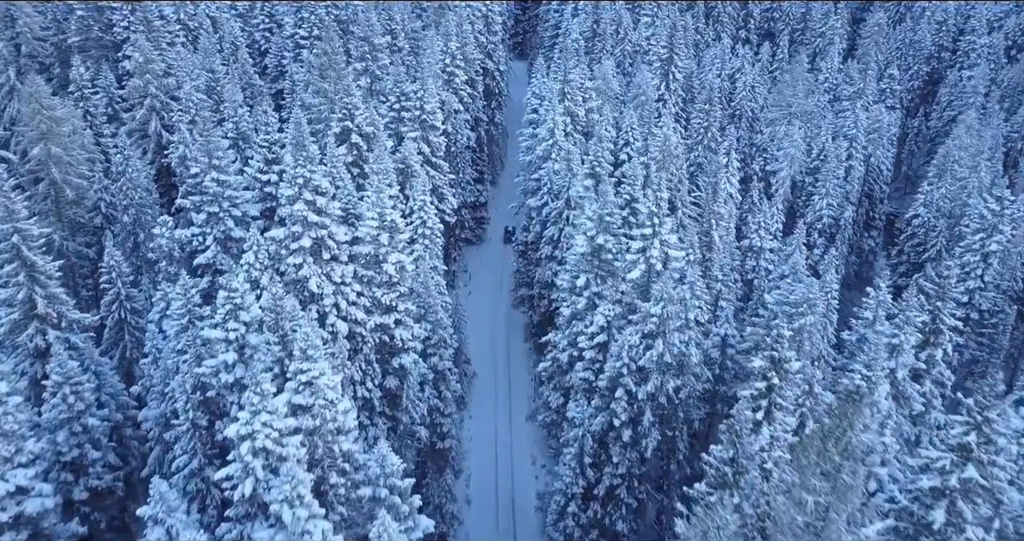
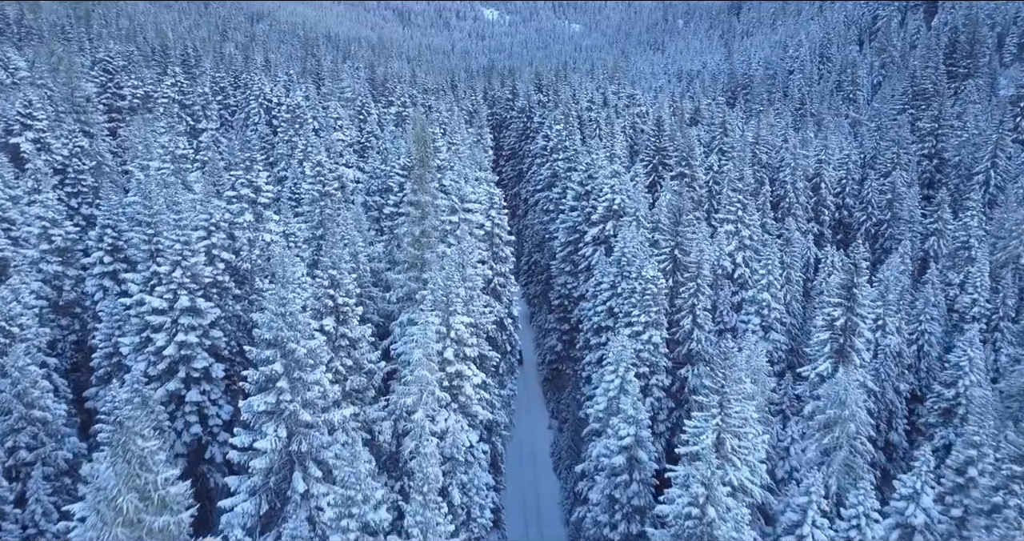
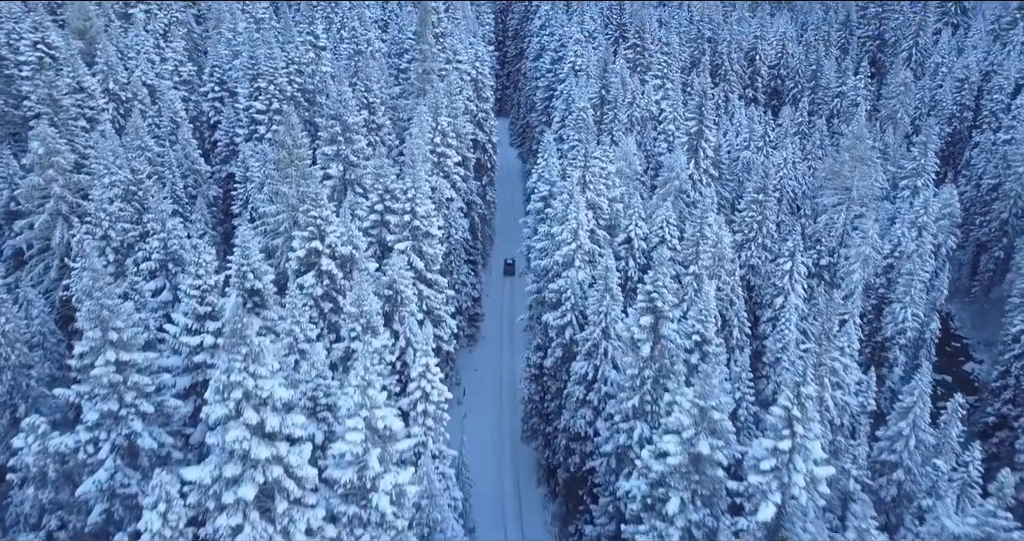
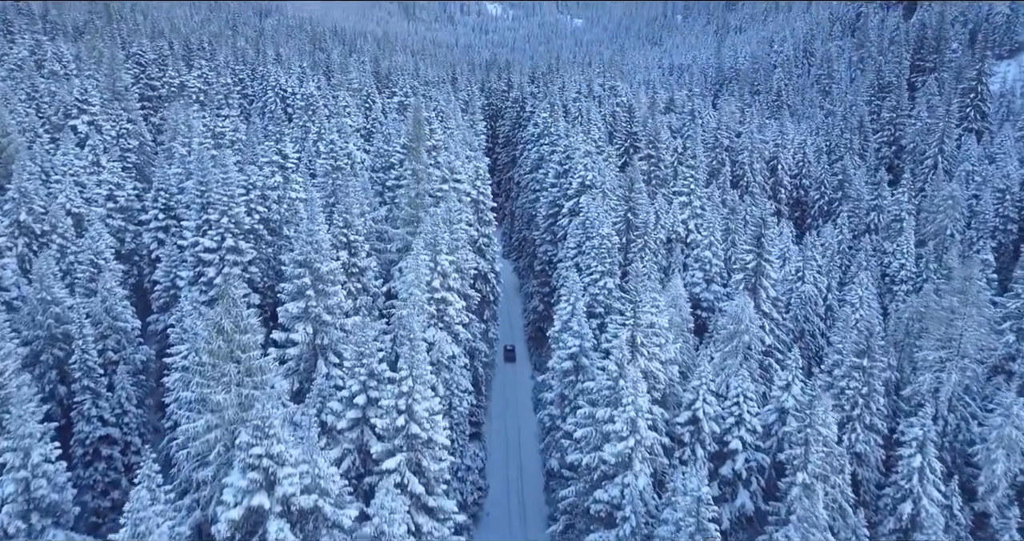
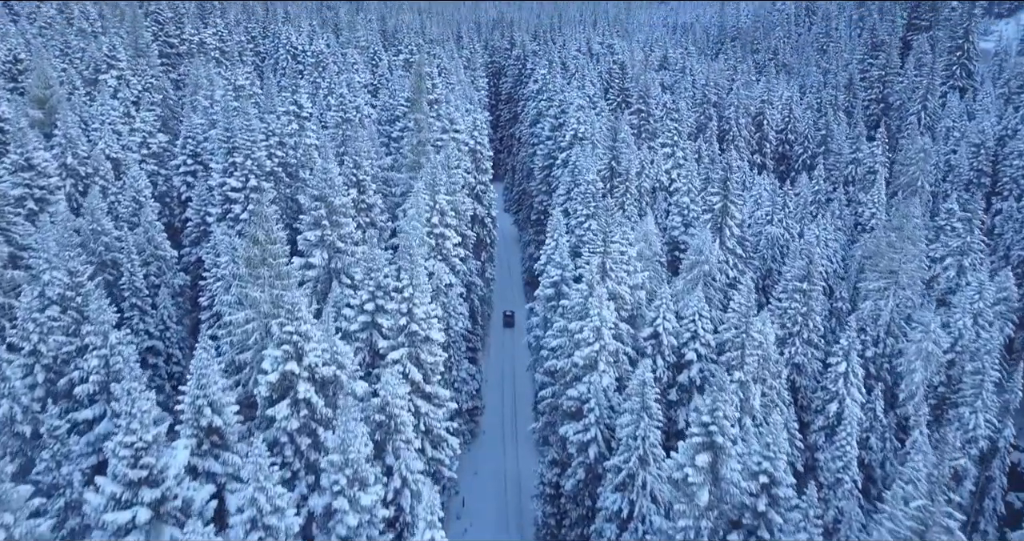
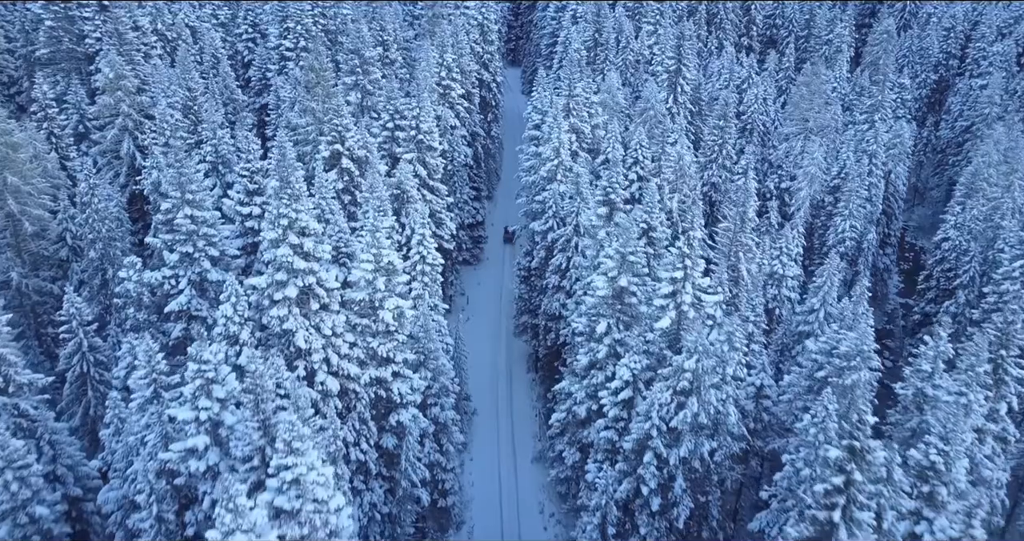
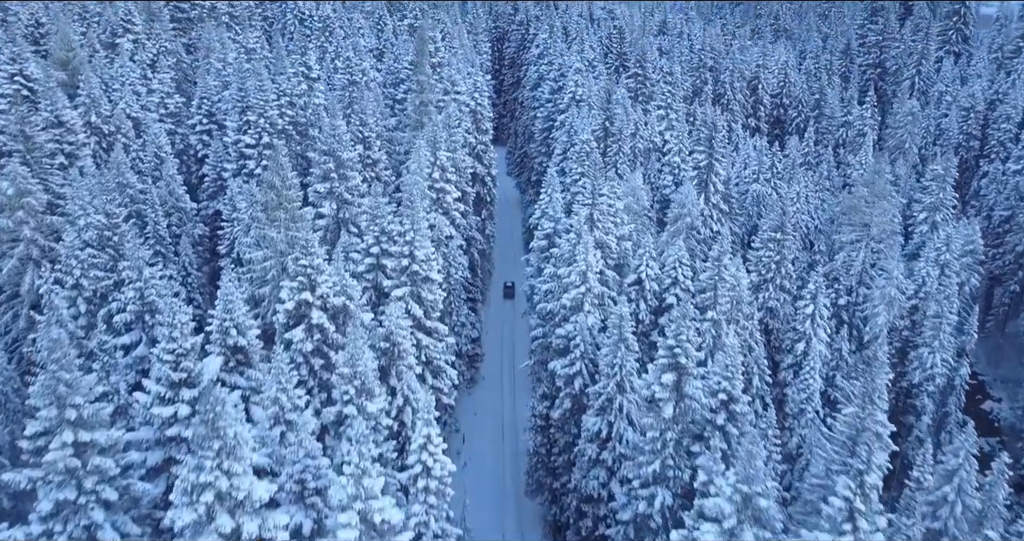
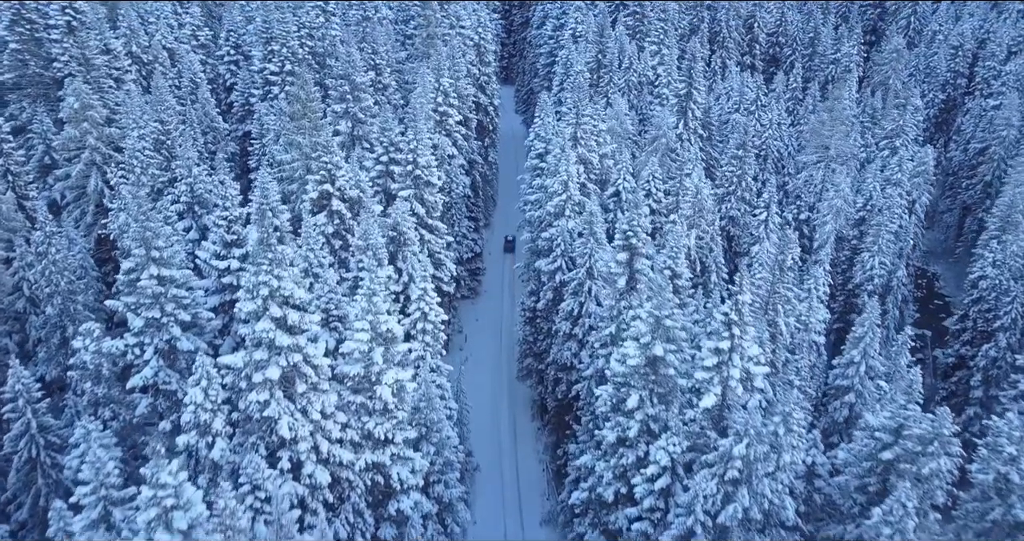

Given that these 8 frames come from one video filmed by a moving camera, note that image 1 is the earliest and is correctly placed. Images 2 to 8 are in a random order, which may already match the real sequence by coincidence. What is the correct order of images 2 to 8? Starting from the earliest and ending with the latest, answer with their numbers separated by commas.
6, 8, 3, 7, 5, 4, 2
